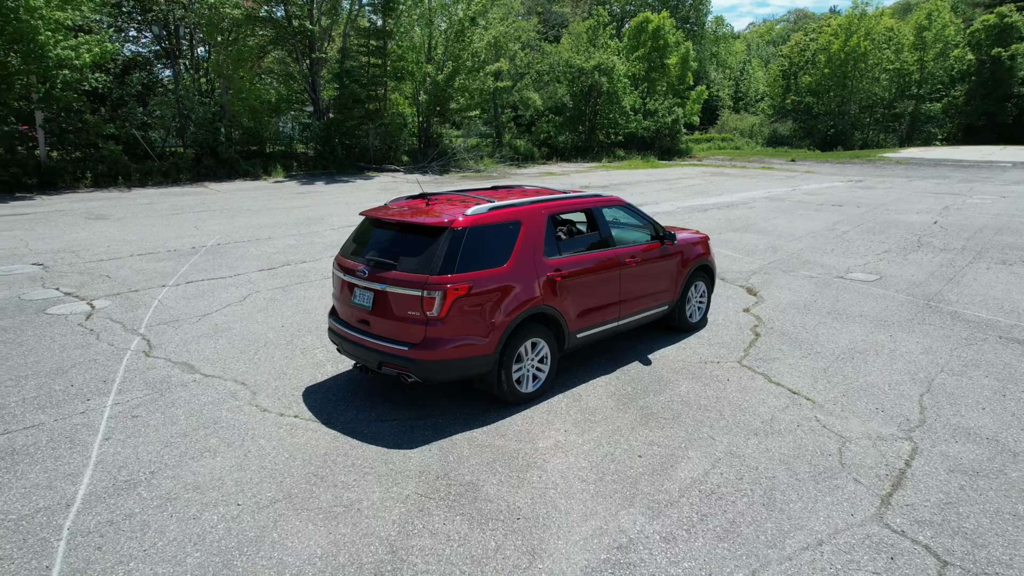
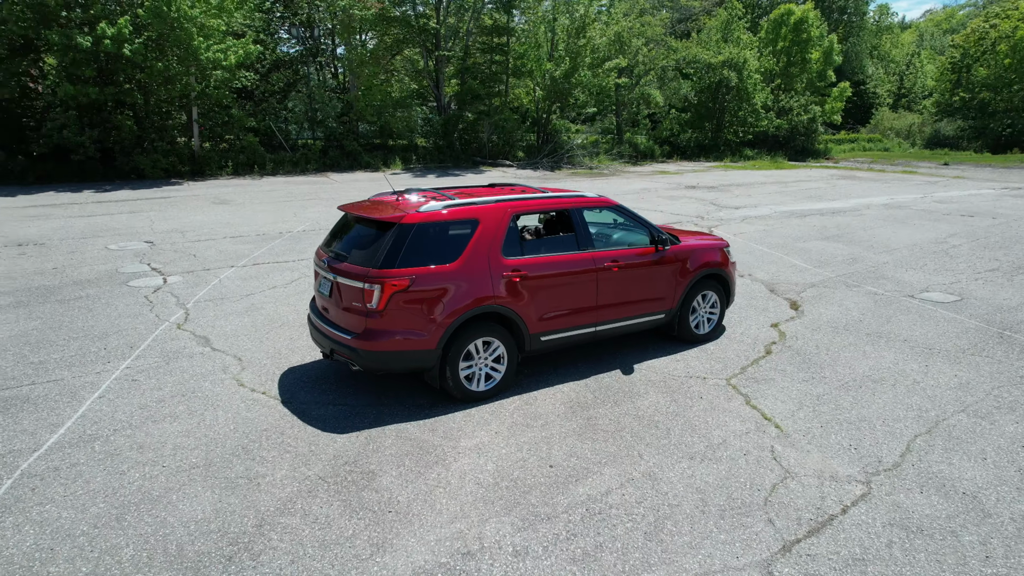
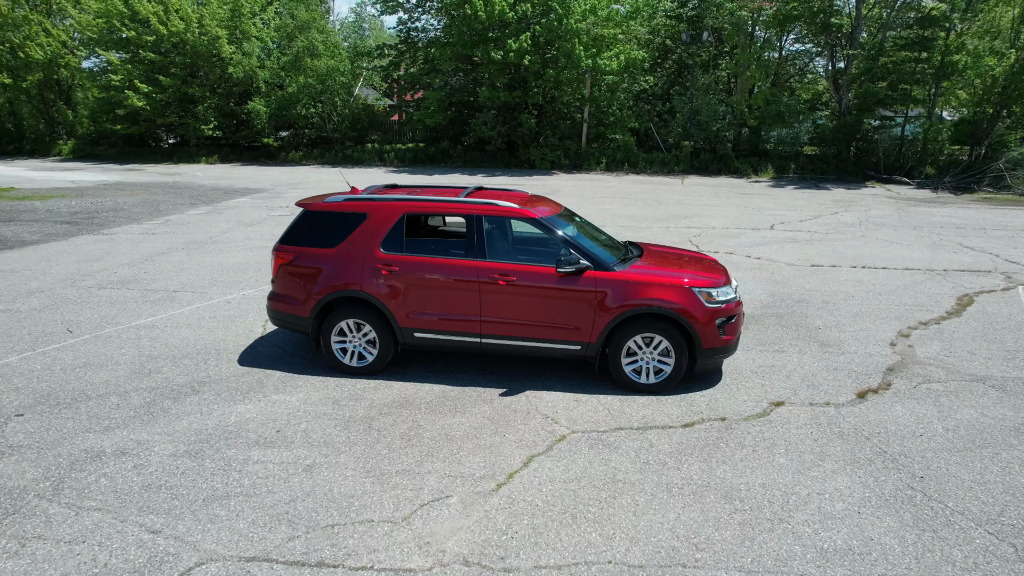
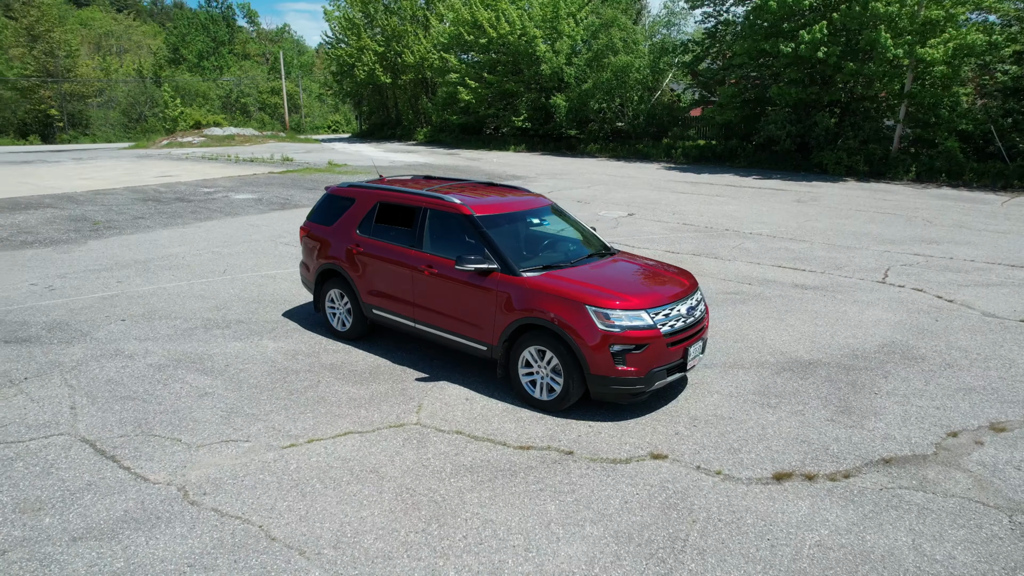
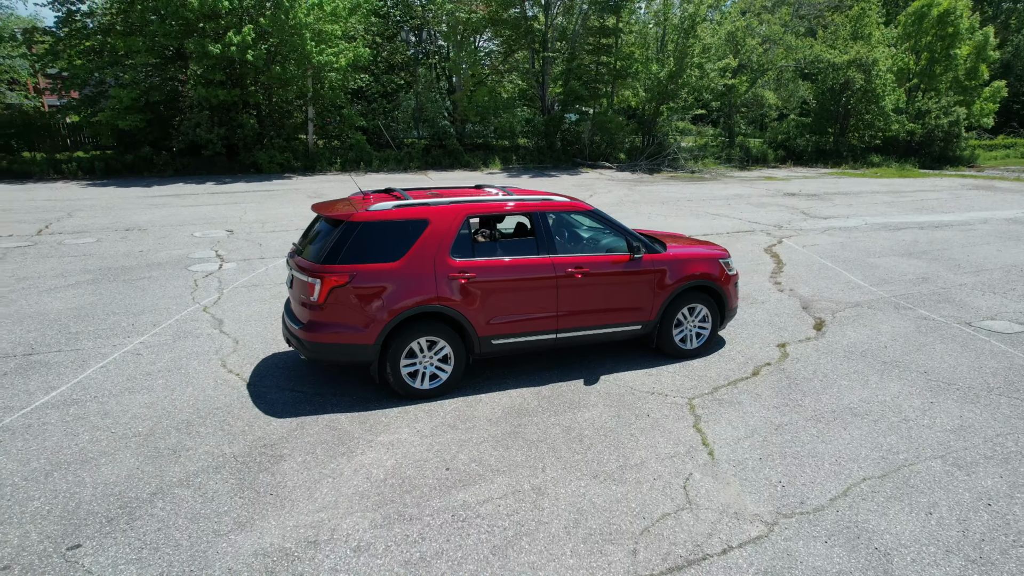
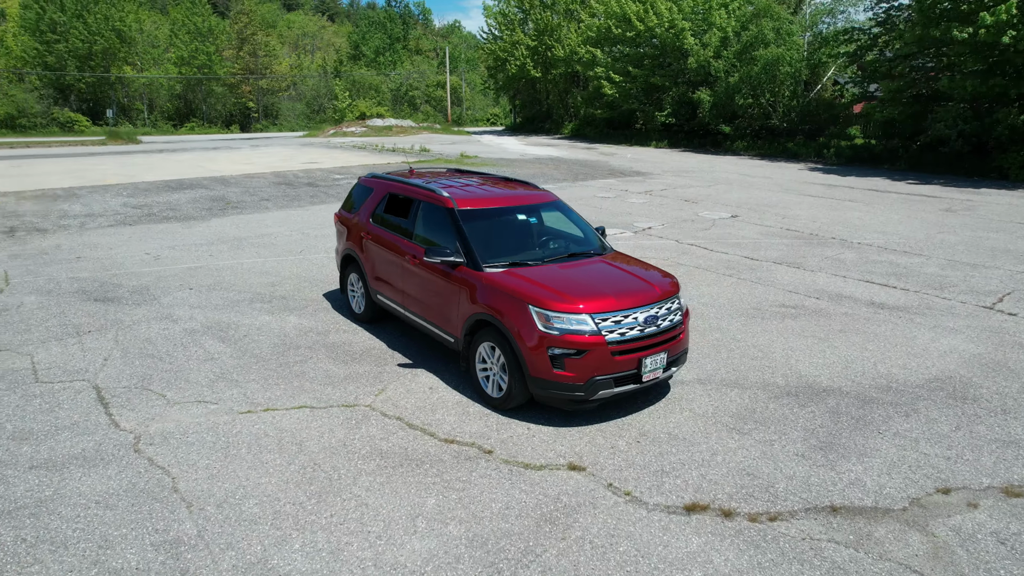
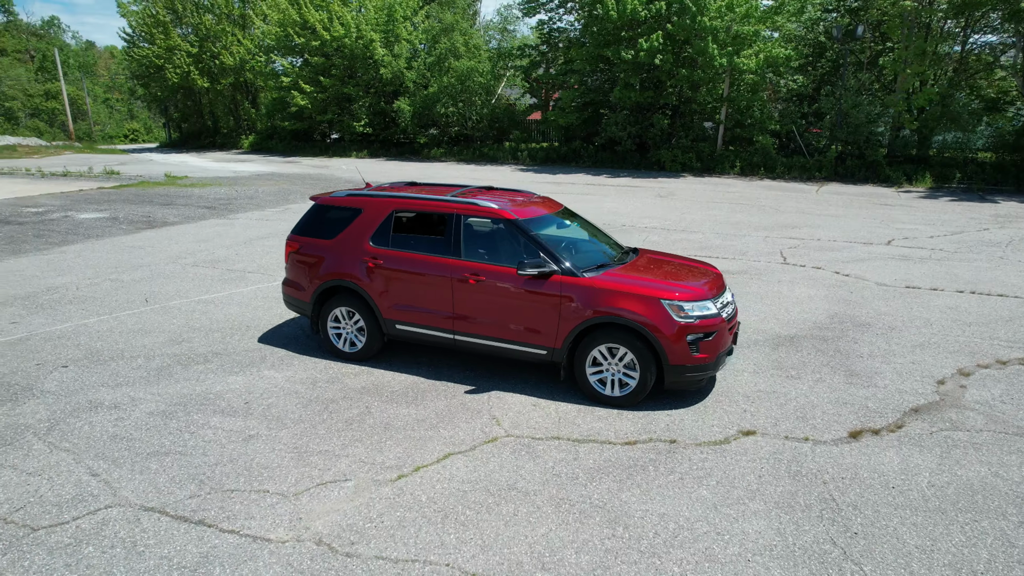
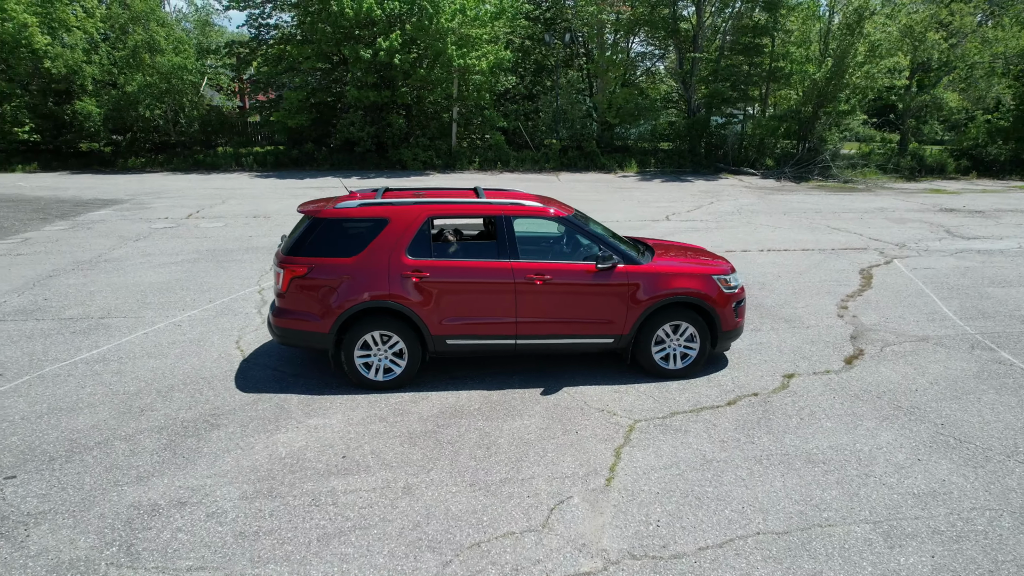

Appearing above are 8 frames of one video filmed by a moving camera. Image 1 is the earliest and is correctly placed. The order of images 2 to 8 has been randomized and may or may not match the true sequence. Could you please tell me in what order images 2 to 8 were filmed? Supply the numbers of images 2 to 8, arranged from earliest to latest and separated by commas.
2, 5, 8, 3, 7, 4, 6
